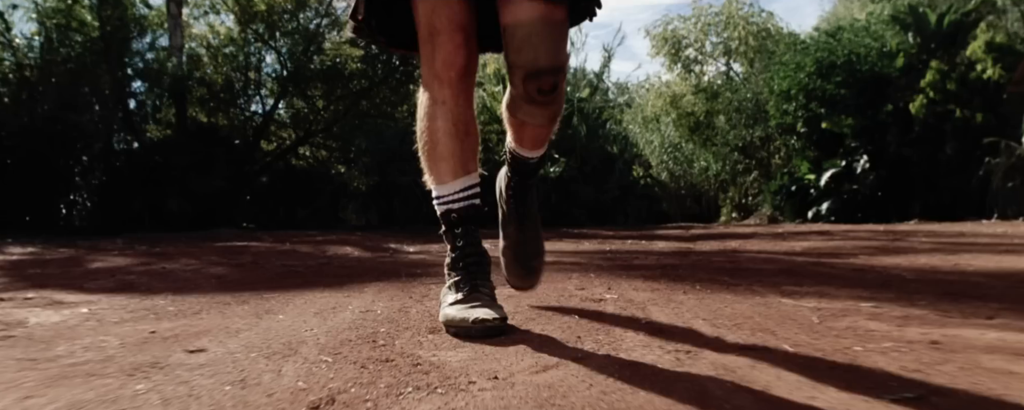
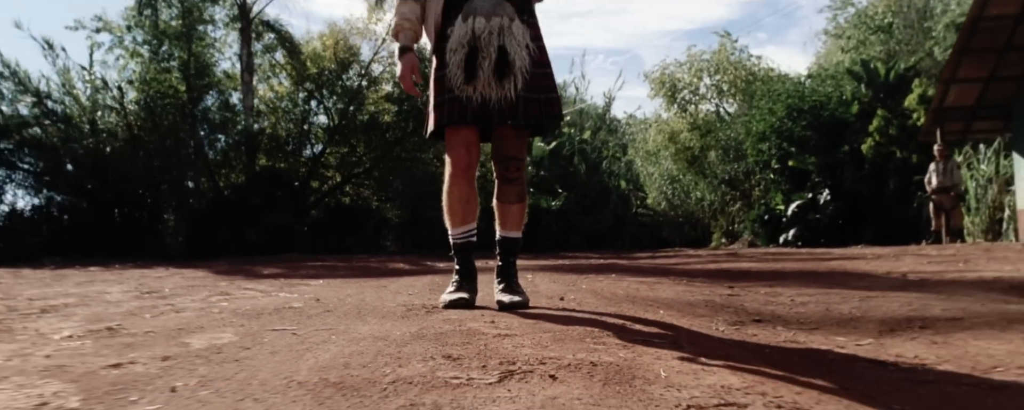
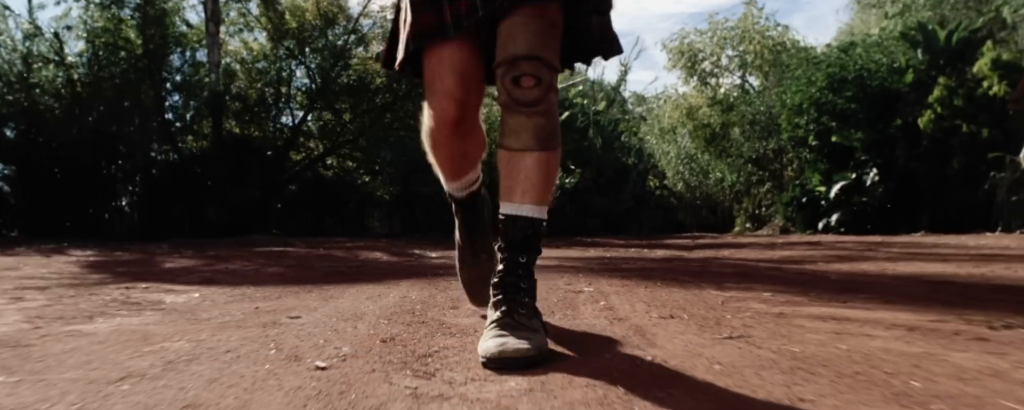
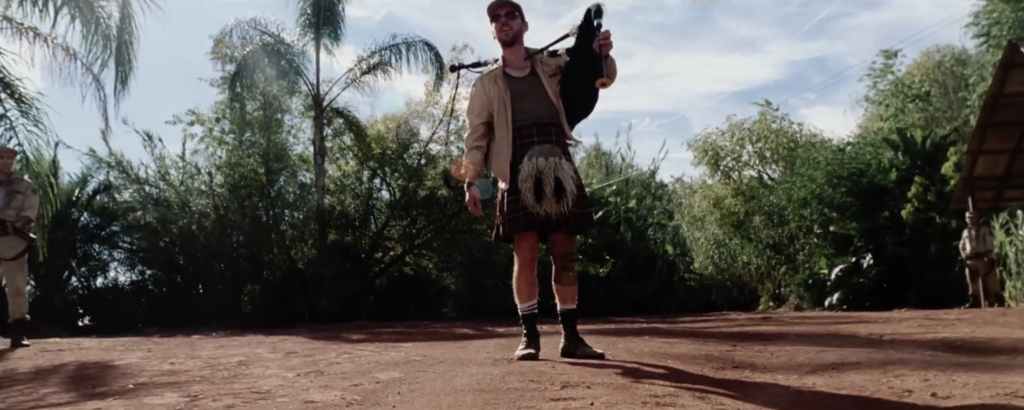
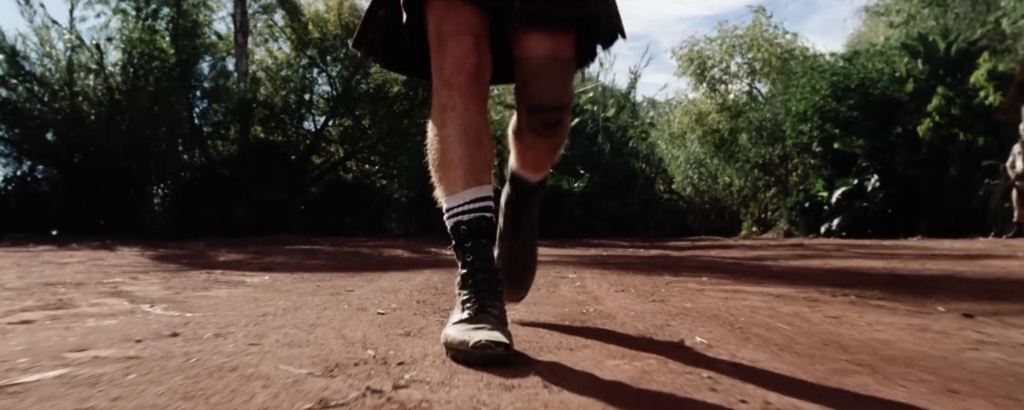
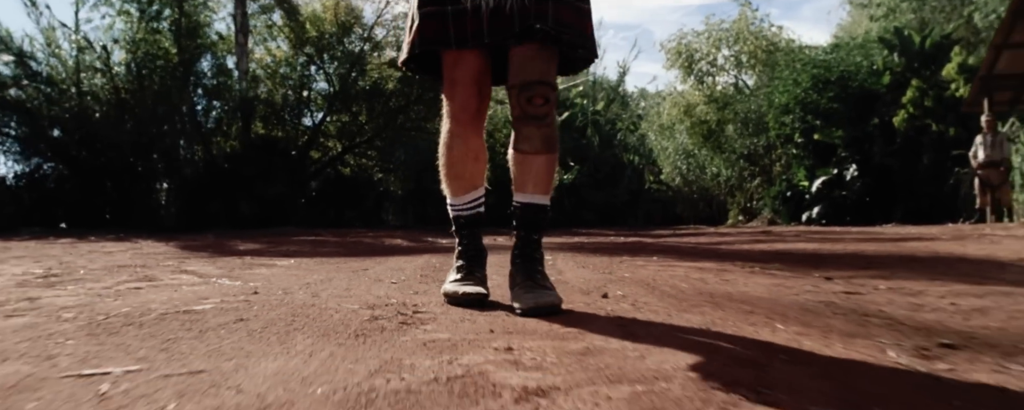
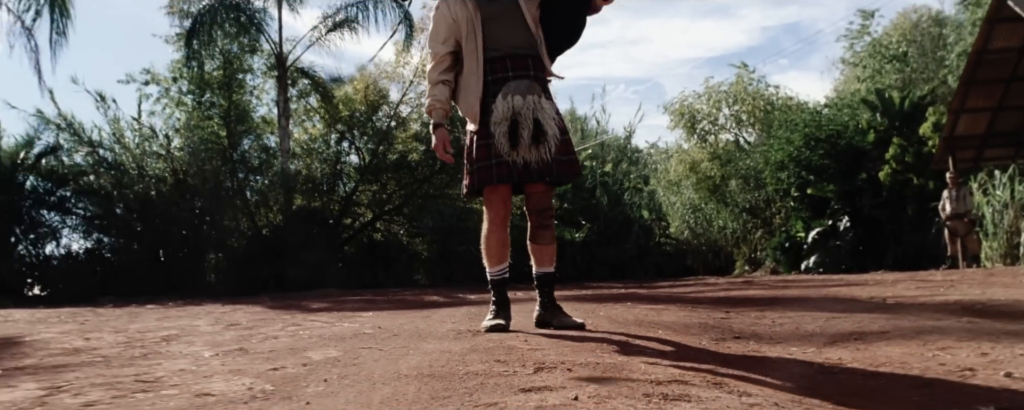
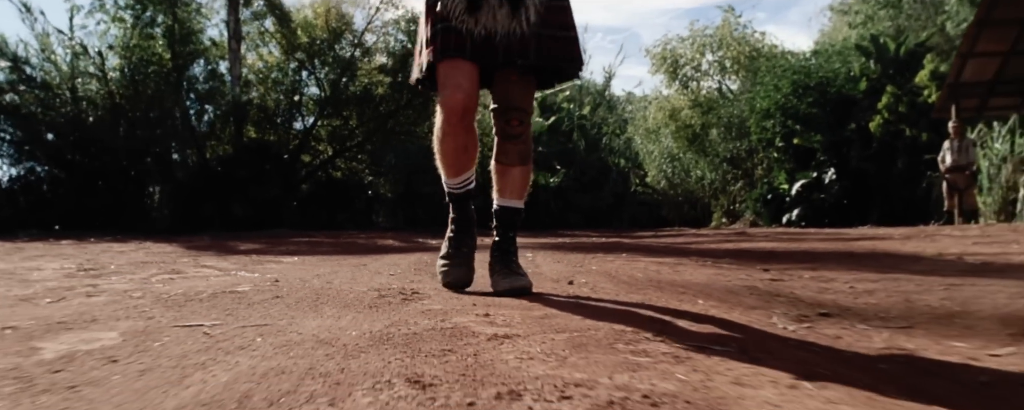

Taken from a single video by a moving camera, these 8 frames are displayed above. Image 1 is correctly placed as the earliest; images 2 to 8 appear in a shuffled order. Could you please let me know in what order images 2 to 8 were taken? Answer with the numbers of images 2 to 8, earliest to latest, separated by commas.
3, 5, 6, 8, 2, 7, 4
